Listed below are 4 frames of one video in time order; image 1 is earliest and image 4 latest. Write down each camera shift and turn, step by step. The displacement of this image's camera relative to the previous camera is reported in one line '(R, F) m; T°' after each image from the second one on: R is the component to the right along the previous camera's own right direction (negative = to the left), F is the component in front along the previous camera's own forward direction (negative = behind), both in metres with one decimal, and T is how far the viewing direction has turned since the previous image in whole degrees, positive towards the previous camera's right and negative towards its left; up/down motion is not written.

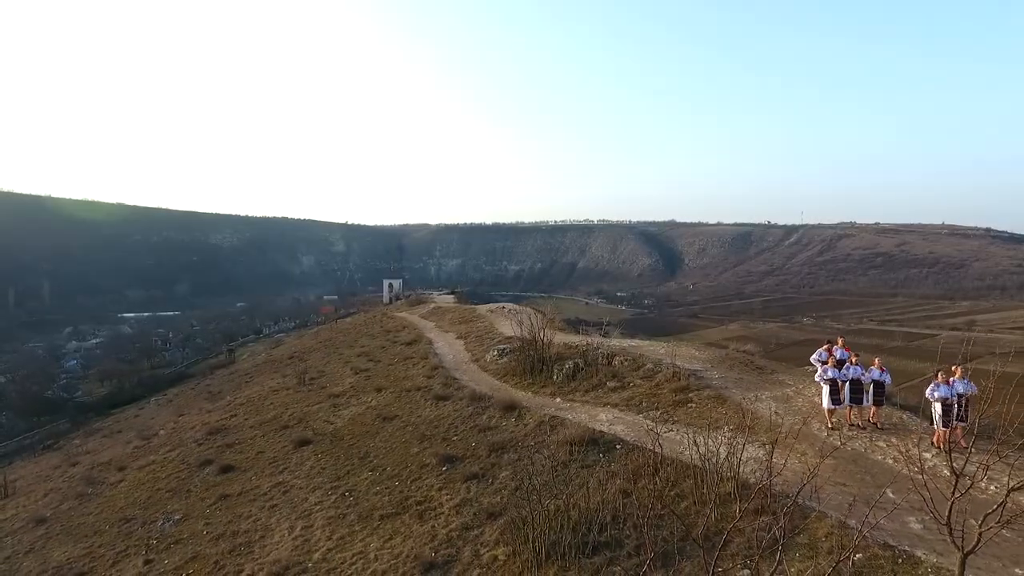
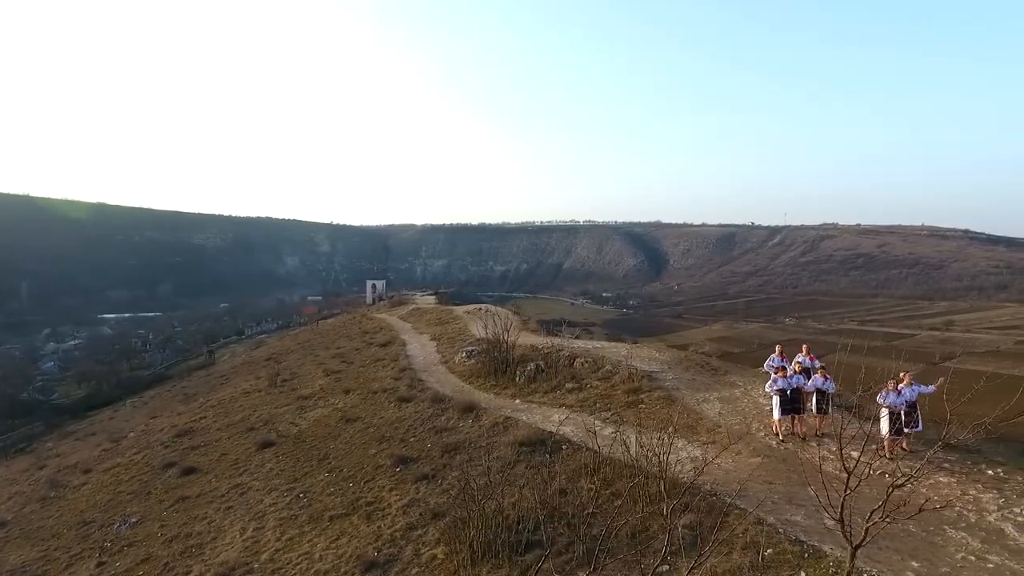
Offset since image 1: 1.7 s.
(+0.7, -0.2) m; +1°
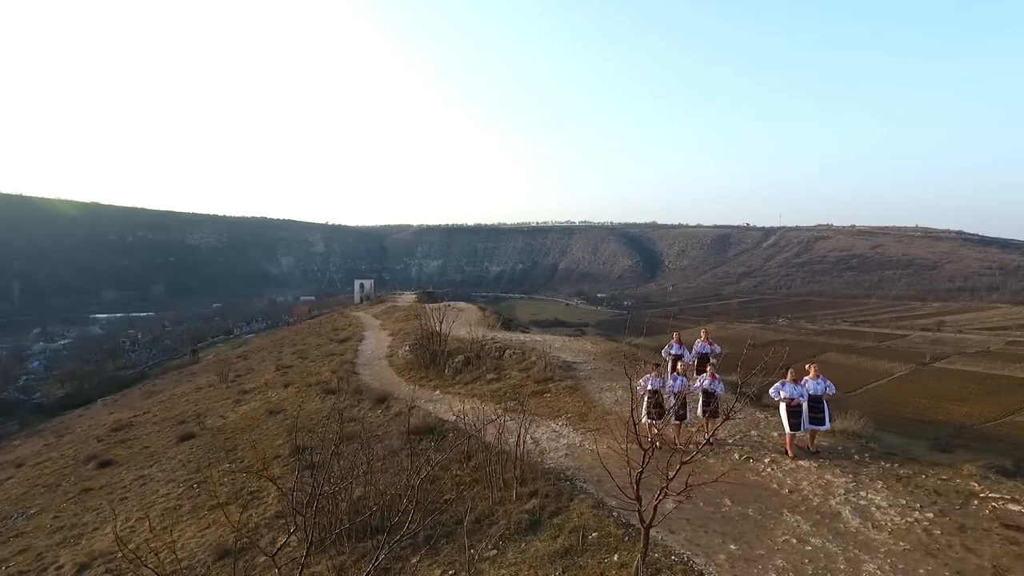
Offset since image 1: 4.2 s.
(+2.0, +0.2) m; 0°
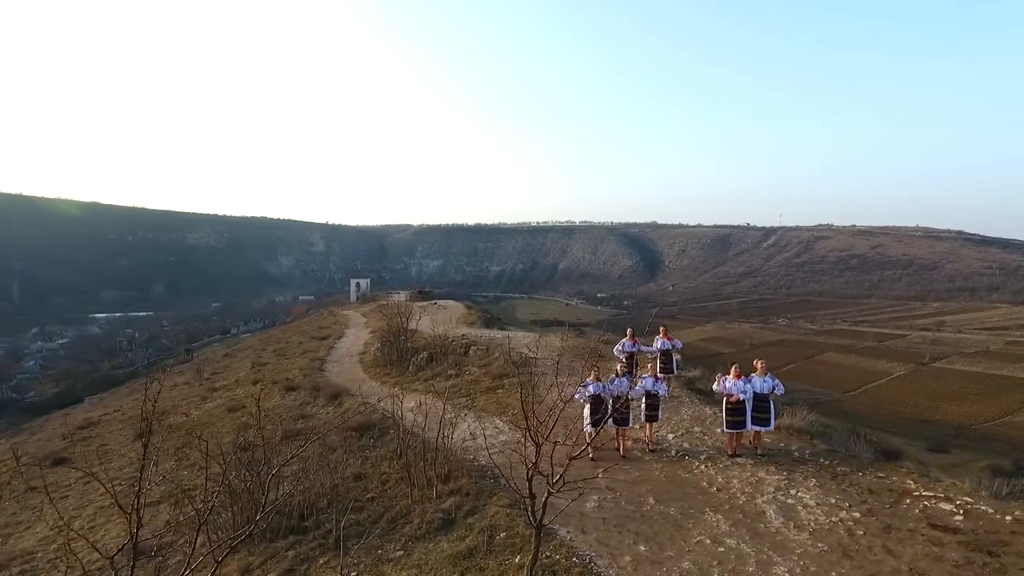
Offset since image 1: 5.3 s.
(+1.0, +0.3) m; 0°
